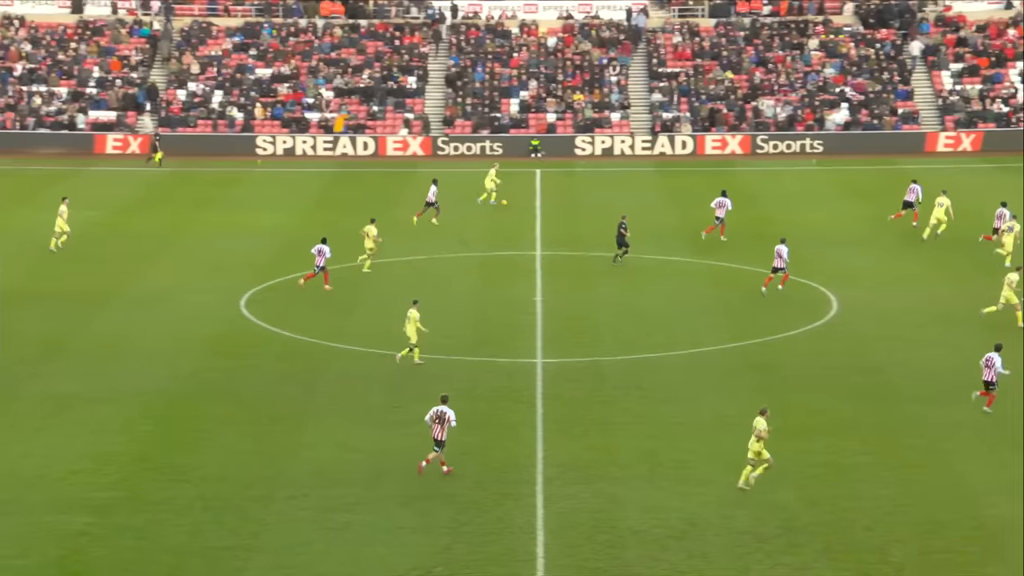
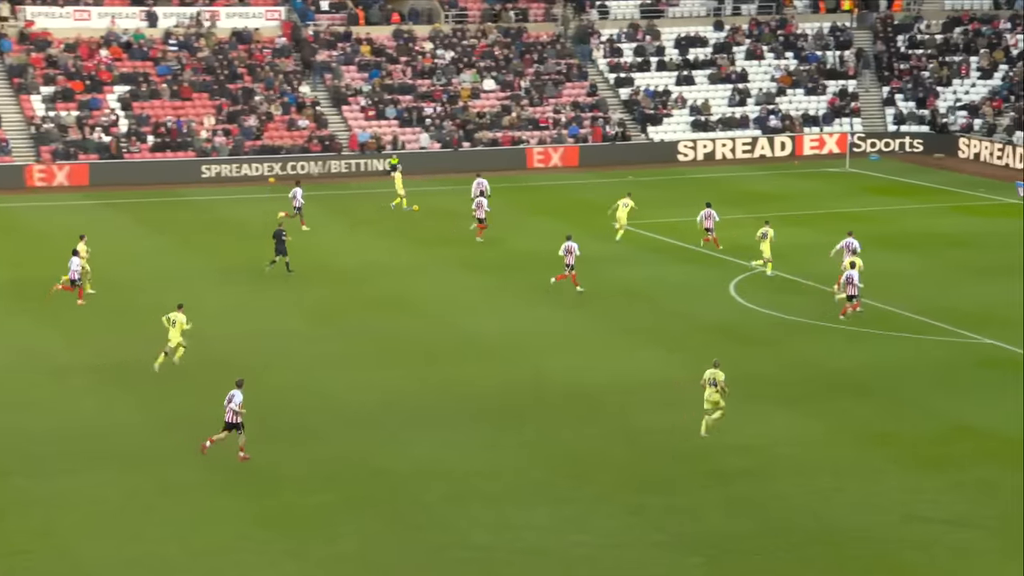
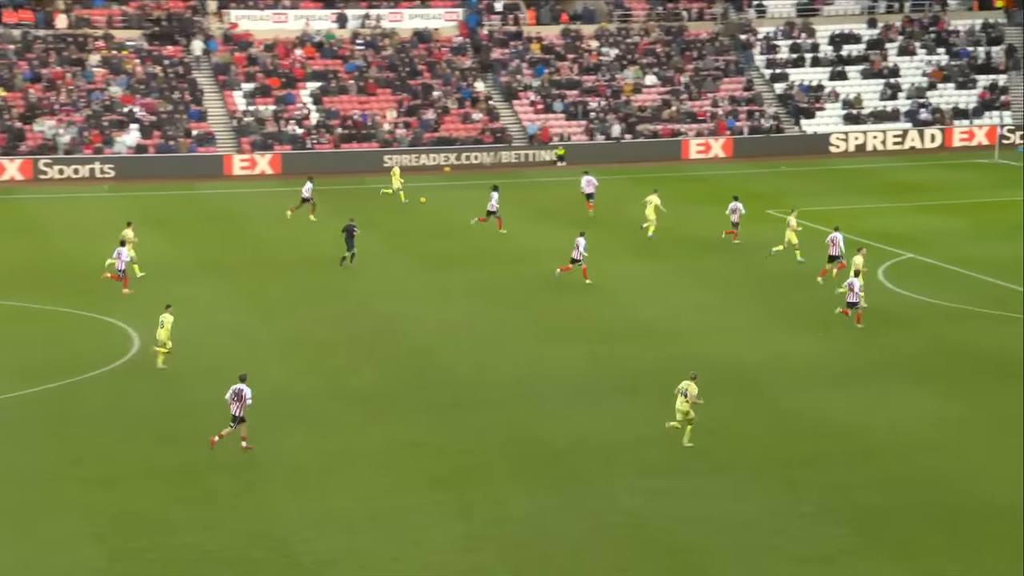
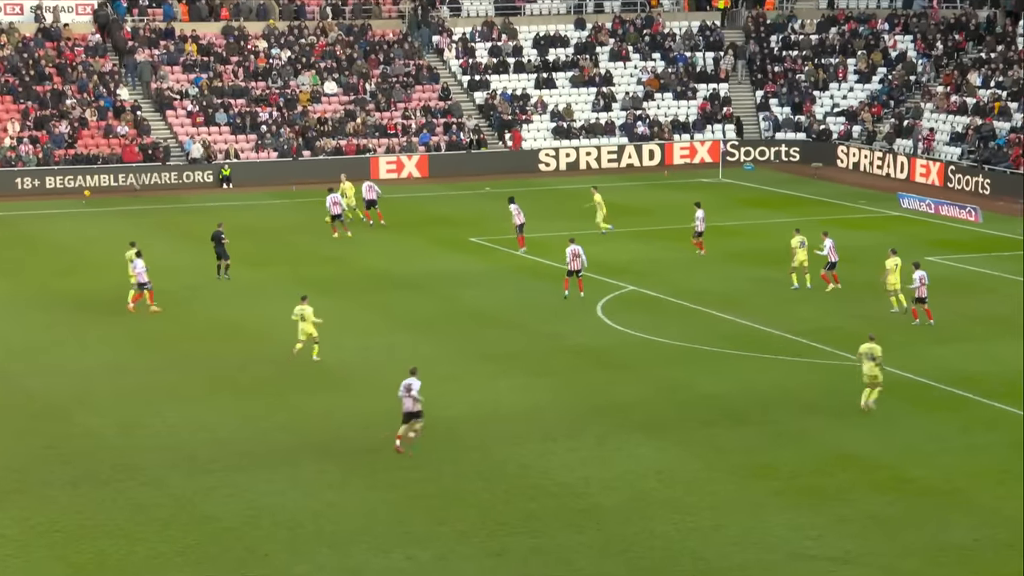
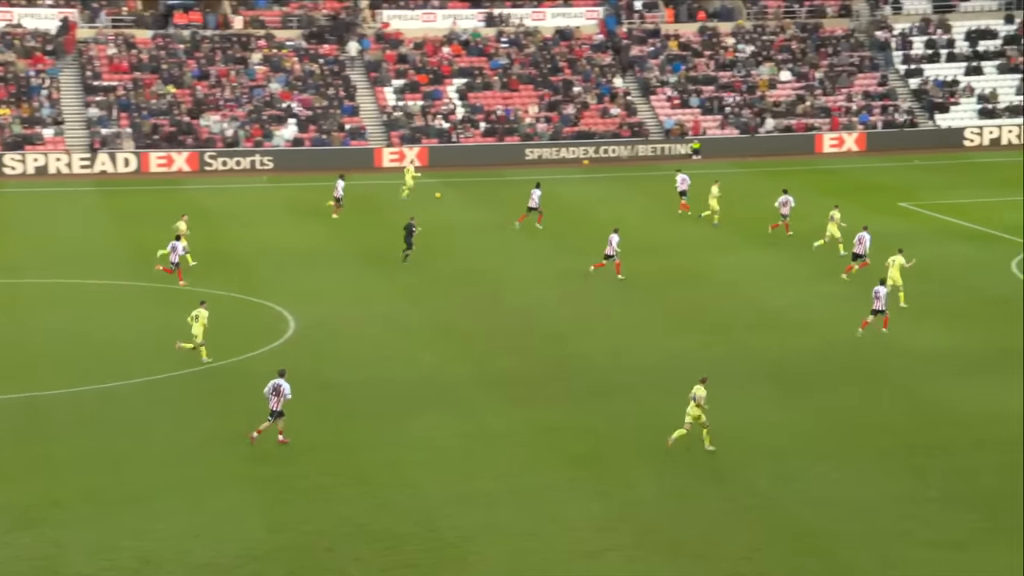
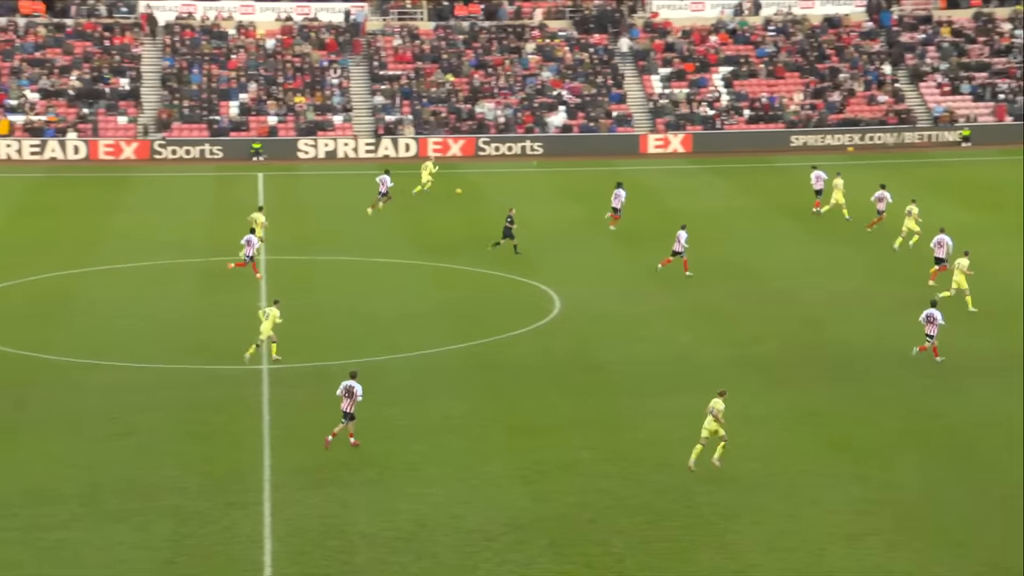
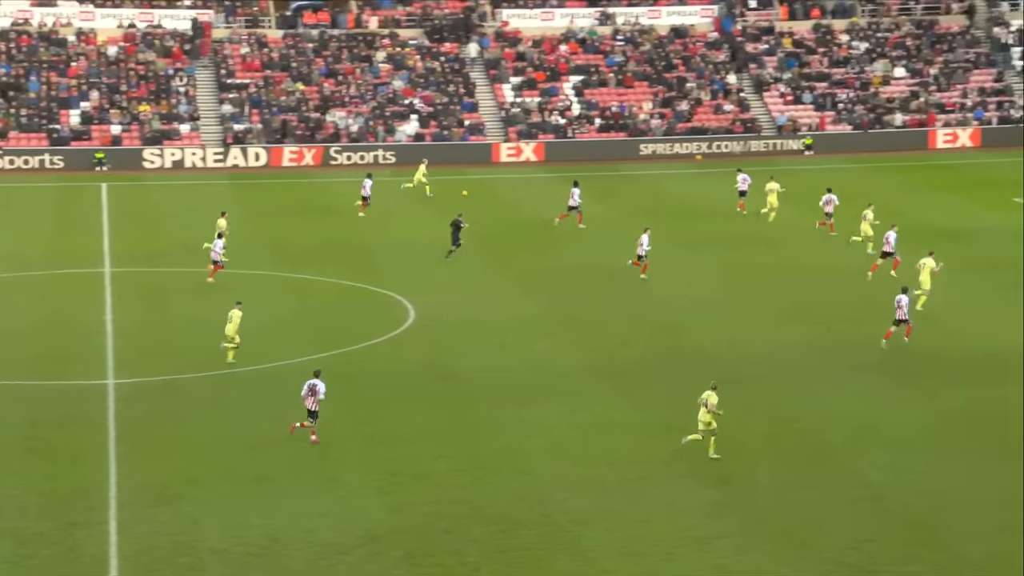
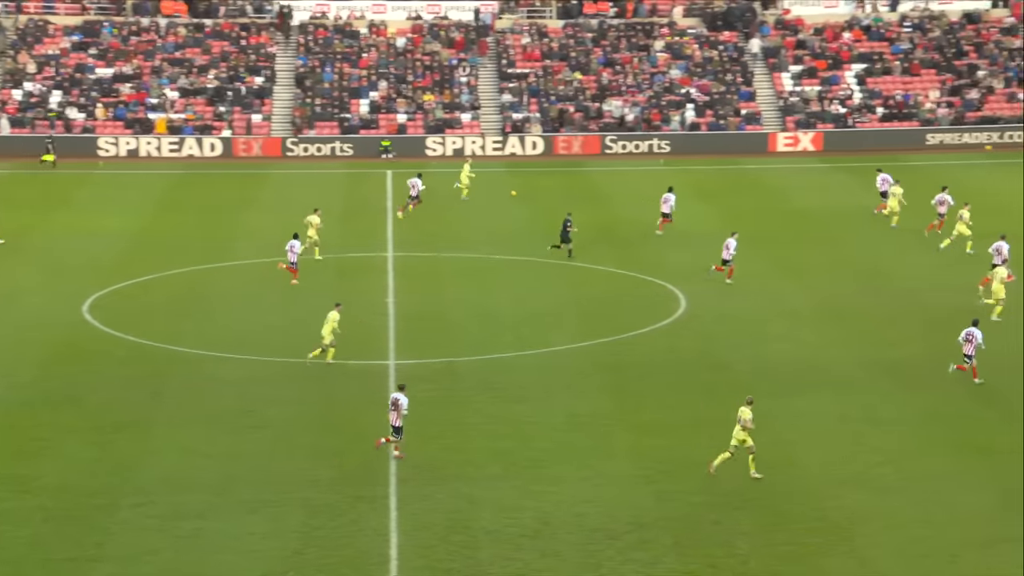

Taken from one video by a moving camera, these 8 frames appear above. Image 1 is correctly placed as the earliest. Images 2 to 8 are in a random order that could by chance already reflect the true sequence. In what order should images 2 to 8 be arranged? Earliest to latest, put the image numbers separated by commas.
8, 6, 7, 5, 3, 2, 4
